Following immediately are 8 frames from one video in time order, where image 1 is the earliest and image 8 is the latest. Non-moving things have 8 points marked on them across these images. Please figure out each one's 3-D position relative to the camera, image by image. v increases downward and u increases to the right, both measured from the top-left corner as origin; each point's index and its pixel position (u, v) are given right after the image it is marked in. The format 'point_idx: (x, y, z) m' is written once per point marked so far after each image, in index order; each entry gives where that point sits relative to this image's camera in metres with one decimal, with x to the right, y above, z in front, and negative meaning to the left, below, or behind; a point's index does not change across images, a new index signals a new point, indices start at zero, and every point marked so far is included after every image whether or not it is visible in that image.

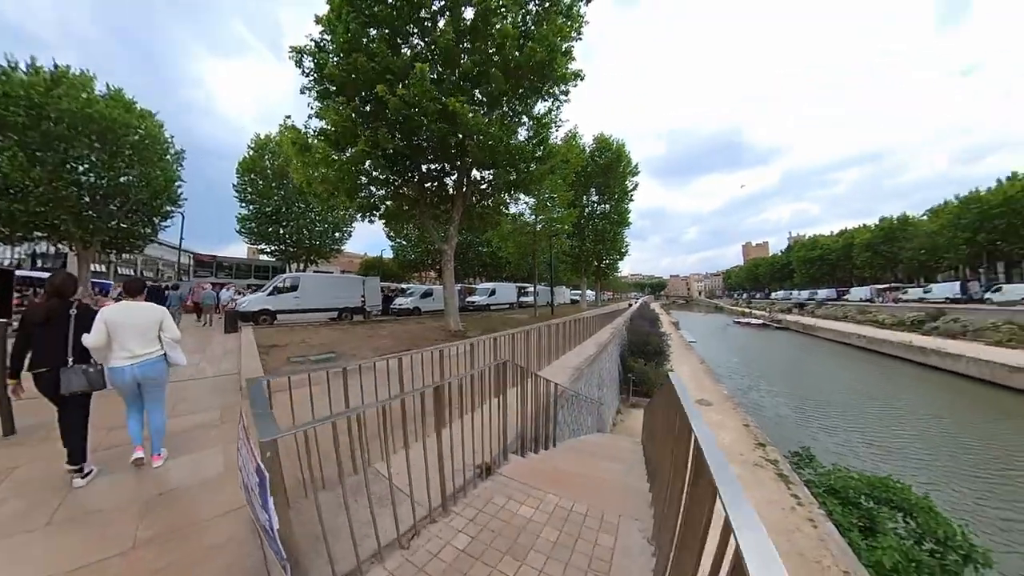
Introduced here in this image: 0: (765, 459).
0: (+6.7, -4.2, +11.5) m
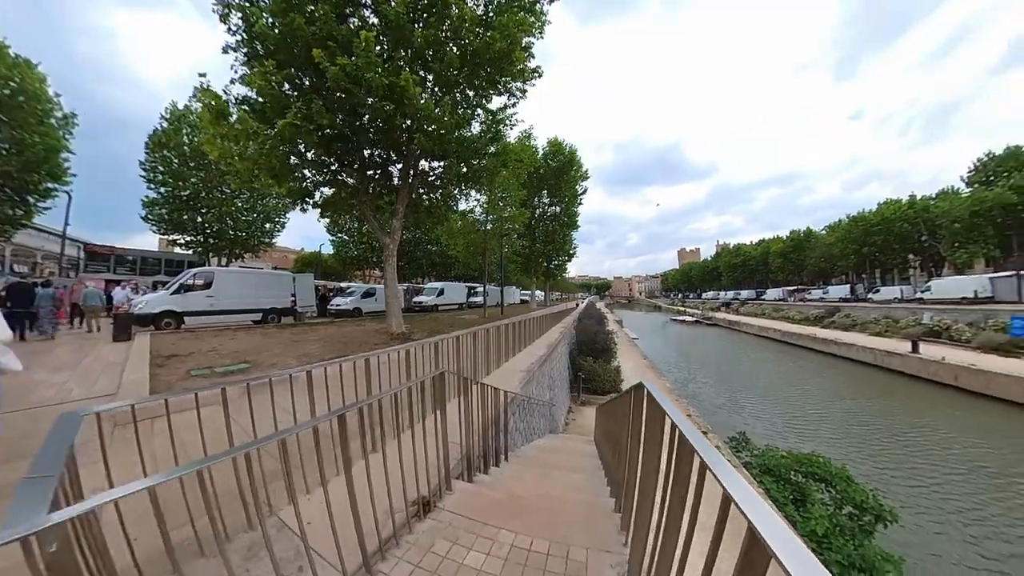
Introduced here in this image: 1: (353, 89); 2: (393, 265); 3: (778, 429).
0: (+5.4, -4.2, +11.5) m
1: (-3.3, +4.3, +9.3) m
2: (-2.7, +0.6, +10.0) m
3: (+10.6, -4.9, +18.3) m
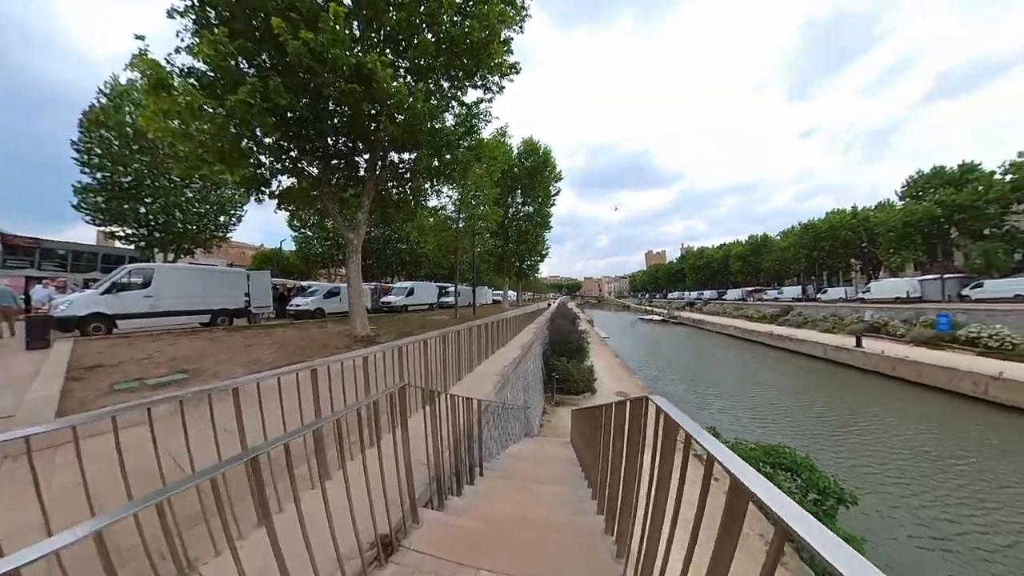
0: (+4.7, -4.2, +11.3) m
1: (-3.8, +4.3, +8.5) m
2: (-3.3, +0.6, +9.3) m
3: (+9.5, -4.9, +18.4) m
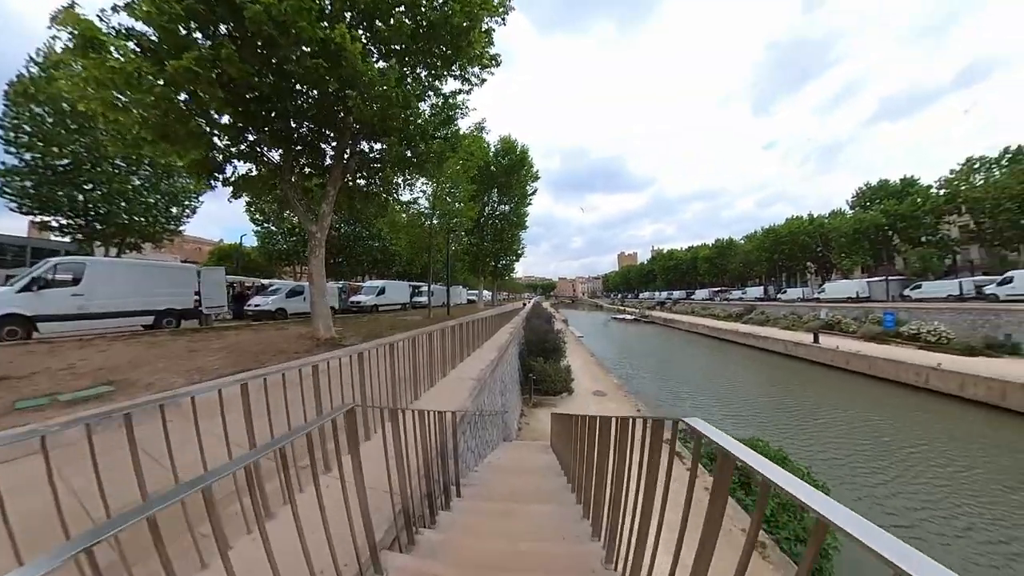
0: (+4.1, -4.2, +11.0) m
1: (-4.2, +4.3, +7.7) m
2: (-3.7, +0.6, +8.6) m
3: (+8.5, -4.9, +18.4) m
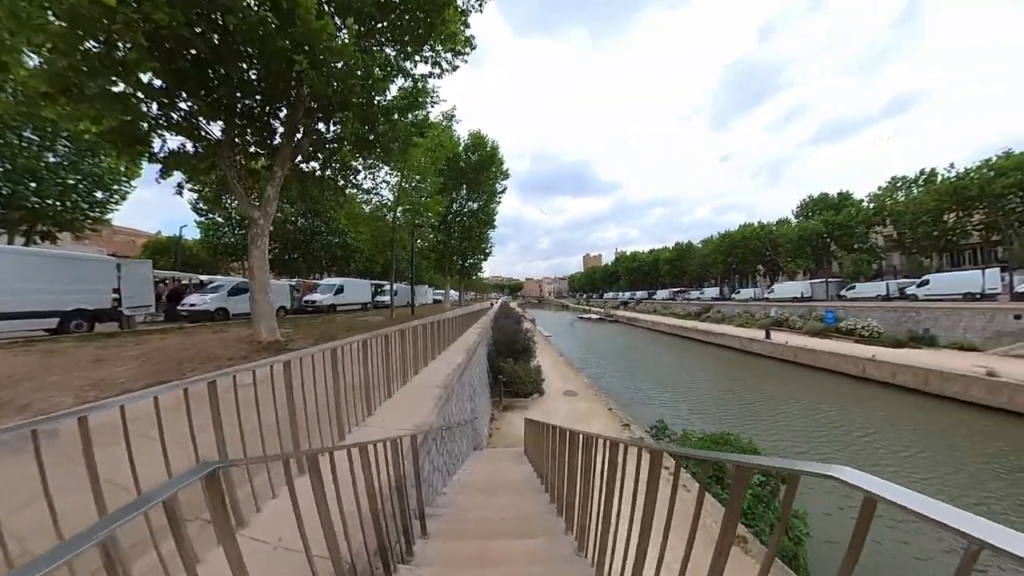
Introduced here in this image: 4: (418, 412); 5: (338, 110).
0: (+3.4, -4.1, +10.6) m
1: (-4.6, +4.4, +6.7) m
2: (-4.3, +0.7, +7.5) m
3: (+7.2, -4.8, +18.2) m
4: (-1.1, -1.4, +5.2) m
5: (-3.7, +3.7, +9.4) m
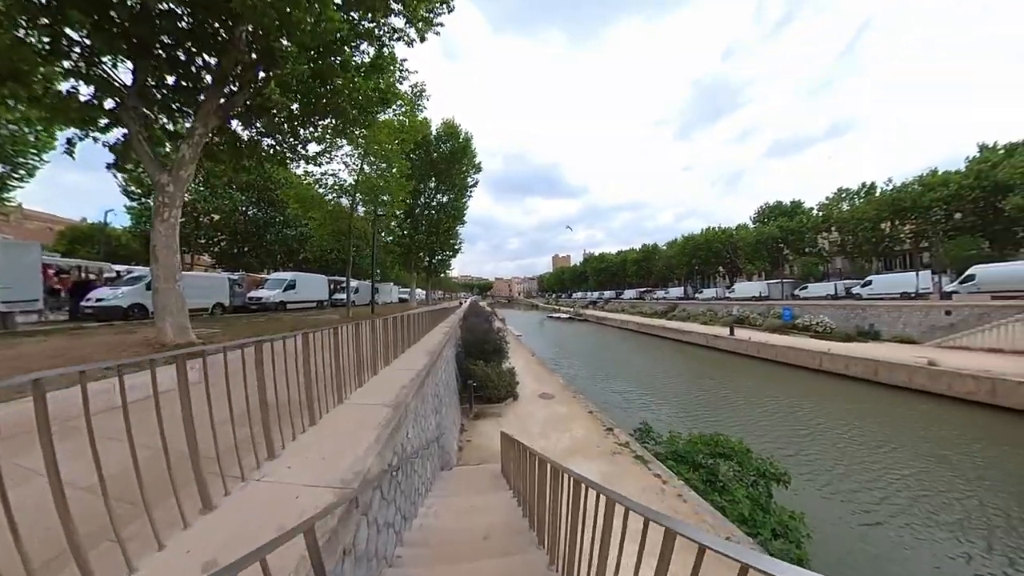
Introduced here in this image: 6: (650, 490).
0: (+2.8, -3.9, +9.6) m
1: (-5.0, +4.5, +5.2) m
2: (-4.6, +0.8, +6.0) m
3: (+6.0, -4.6, +17.5) m
4: (-1.3, -1.2, +3.9) m
5: (-4.2, +3.9, +8.0) m
6: (+2.6, -3.9, +8.4) m
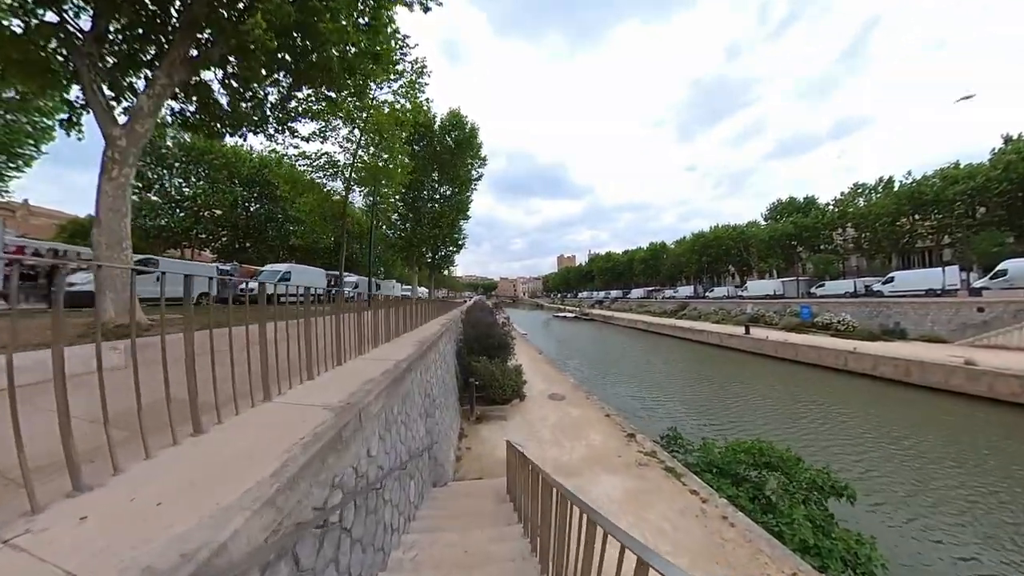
0: (+3.0, -3.6, +8.2) m
1: (-4.9, +4.8, +3.9) m
2: (-4.5, +1.2, +4.7) m
3: (+6.3, -4.3, +16.1) m
4: (-1.2, -0.9, +2.6) m
5: (-4.1, +4.2, +6.7) m
6: (+2.8, -3.6, +7.0) m
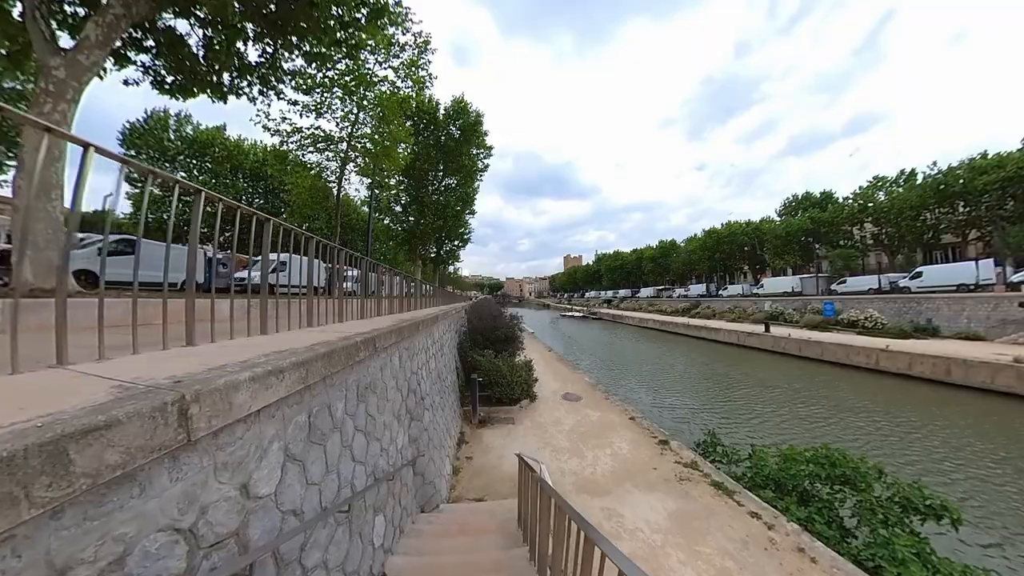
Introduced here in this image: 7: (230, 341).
0: (+3.1, -3.2, +6.6) m
1: (-4.8, +5.3, +2.4) m
2: (-4.4, +1.6, +3.3) m
3: (+6.6, -3.9, +14.4) m
4: (-1.1, -0.5, +1.0) m
5: (-3.9, +4.6, +5.2) m
6: (+2.9, -3.2, +5.5) m
7: (-1.6, -0.6, +2.5) m
